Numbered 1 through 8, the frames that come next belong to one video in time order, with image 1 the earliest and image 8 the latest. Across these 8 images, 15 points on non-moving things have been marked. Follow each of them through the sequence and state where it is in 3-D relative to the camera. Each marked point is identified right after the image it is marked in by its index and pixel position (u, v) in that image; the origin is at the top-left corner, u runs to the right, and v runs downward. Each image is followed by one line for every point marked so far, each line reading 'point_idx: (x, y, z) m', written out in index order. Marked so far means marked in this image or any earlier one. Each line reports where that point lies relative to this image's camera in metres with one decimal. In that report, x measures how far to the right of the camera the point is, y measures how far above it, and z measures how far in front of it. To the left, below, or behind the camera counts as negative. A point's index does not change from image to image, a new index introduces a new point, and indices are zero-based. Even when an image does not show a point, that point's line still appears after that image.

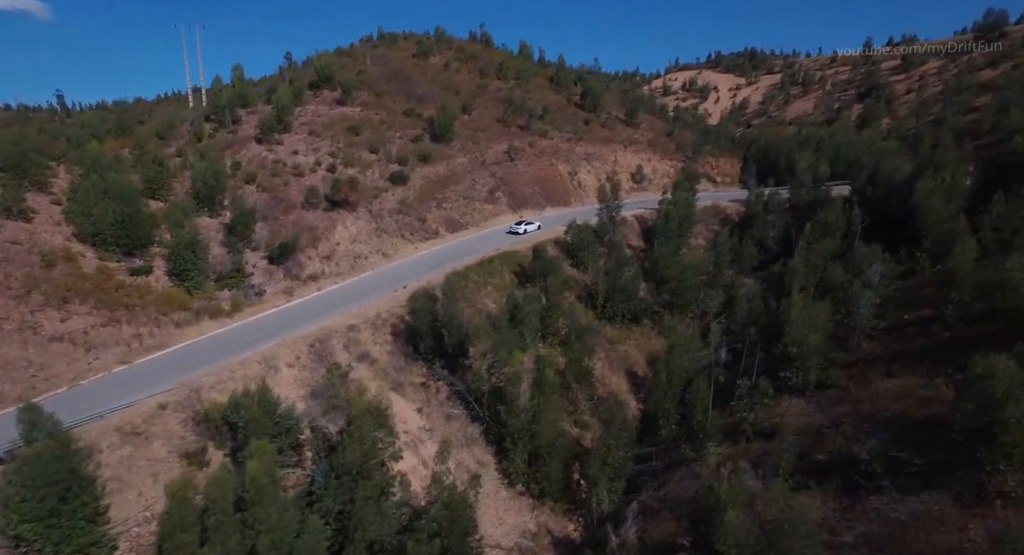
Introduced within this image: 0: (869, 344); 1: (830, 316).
0: (+10.0, -1.9, +17.0) m
1: (+8.9, -1.1, +17.1) m
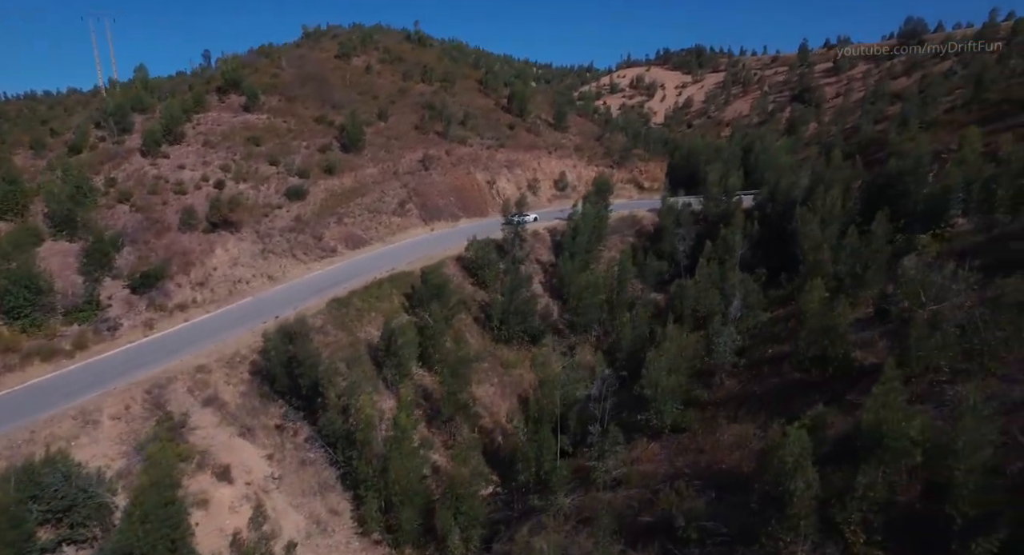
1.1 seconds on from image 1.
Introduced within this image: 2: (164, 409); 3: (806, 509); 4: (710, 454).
0: (+6.0, -2.9, +16.8) m
1: (+4.9, -2.1, +16.8) m
2: (-9.1, -3.5, +16.0) m
3: (+4.6, -3.7, +9.5) m
4: (+4.5, -4.0, +13.8) m
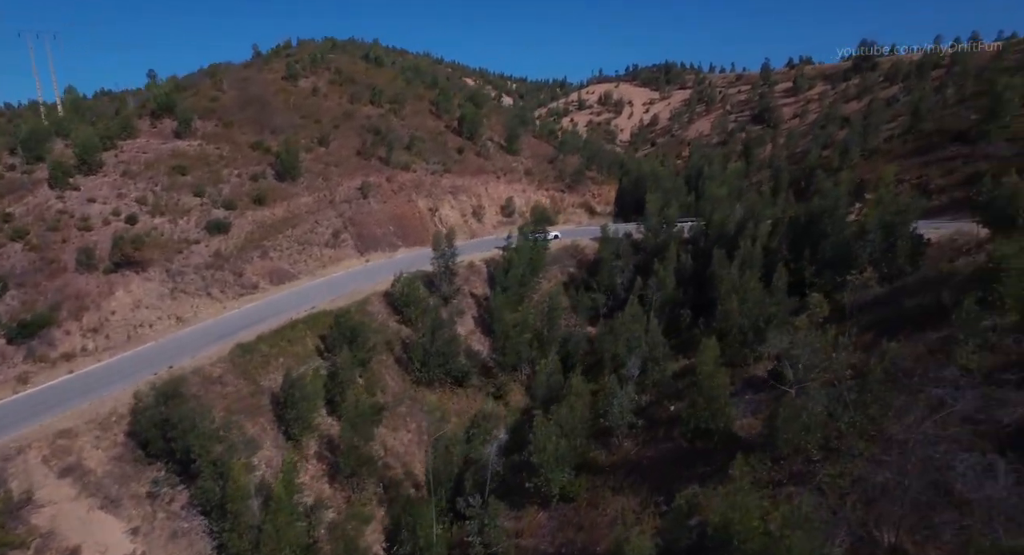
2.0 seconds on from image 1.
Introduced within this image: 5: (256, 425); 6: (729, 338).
0: (+3.0, -4.3, +16.0) m
1: (+1.9, -3.6, +16.0) m
2: (-12.0, -5.0, +14.8) m
3: (+1.9, -5.0, +8.7) m
4: (+1.6, -5.4, +13.0) m
5: (-8.2, -4.7, +19.6) m
6: (+6.2, -1.8, +17.4) m
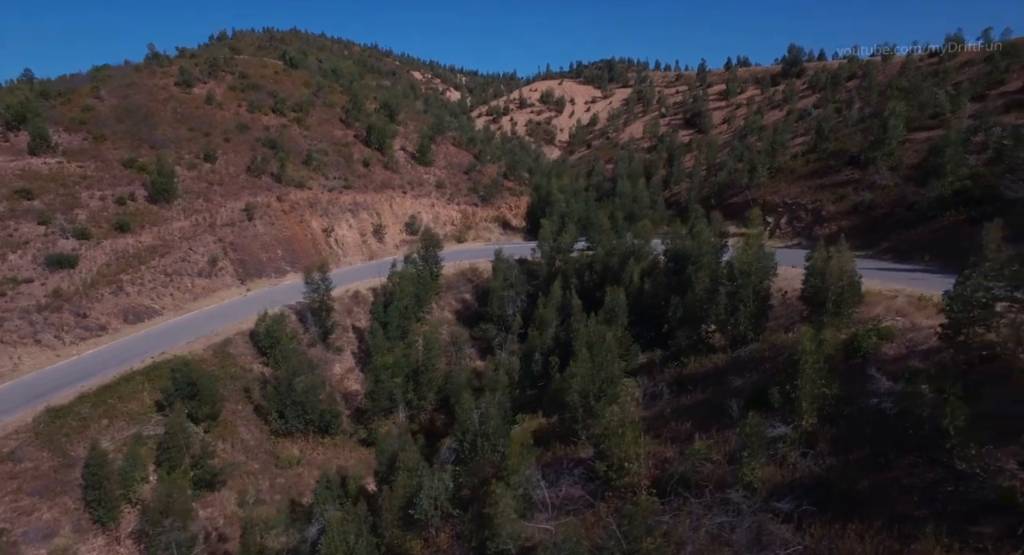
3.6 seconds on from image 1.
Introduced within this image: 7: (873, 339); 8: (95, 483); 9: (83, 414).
0: (-1.6, -6.1, +14.5) m
1: (-2.7, -5.3, +14.4) m
2: (-16.6, -6.9, +12.3) m
3: (-2.3, -6.9, +7.2) m
4: (-2.8, -7.2, +11.4) m
5: (-13.1, -6.6, +17.4) m
6: (+1.4, -3.5, +16.0) m
7: (+7.1, -1.2, +12.0) m
8: (-12.0, -5.9, +17.7) m
9: (-14.1, -4.5, +20.1) m
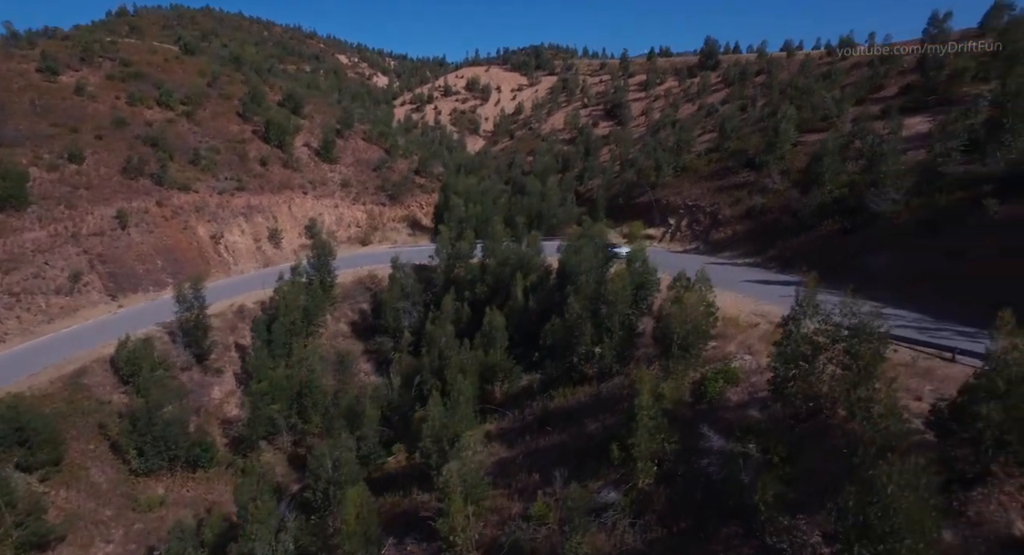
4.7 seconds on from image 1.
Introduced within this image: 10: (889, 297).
0: (-4.9, -7.0, +13.3) m
1: (-6.0, -6.3, +13.0) m
2: (-19.6, -8.2, +9.7) m
3: (-4.9, -8.0, +5.9) m
4: (-5.8, -8.3, +10.1) m
5: (-16.6, -7.7, +15.0) m
6: (-2.1, -4.3, +15.0) m
7: (+3.9, -2.0, +11.5) m
8: (-15.5, -7.0, +15.4) m
9: (-17.9, -5.6, +17.5) m
10: (+10.6, -0.6, +17.2) m
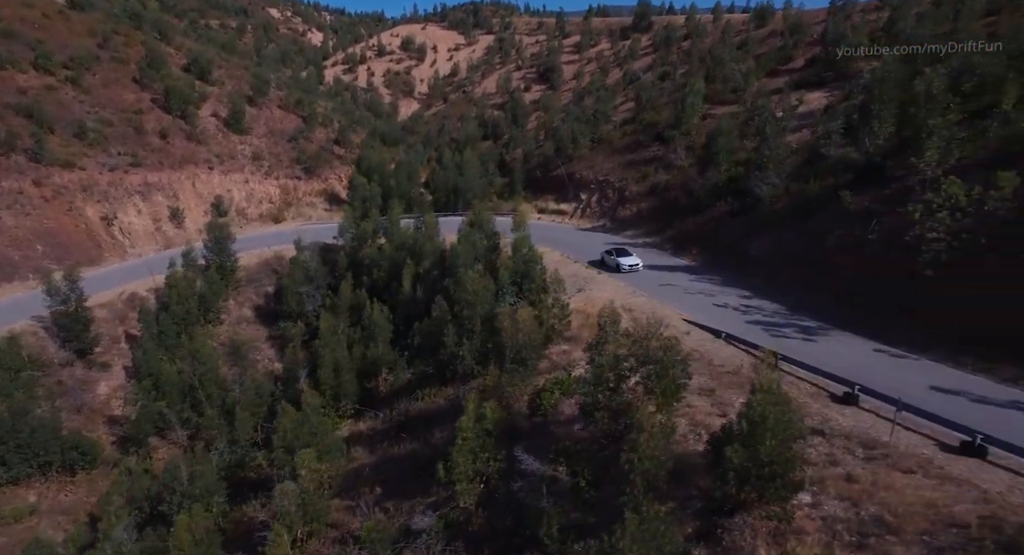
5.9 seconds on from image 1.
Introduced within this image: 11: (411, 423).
0: (-8.0, -7.3, +12.9) m
1: (-9.1, -6.6, +12.5) m
2: (-22.3, -9.0, +8.3) m
3: (-7.4, -8.7, +5.6) m
4: (-8.6, -8.7, +9.7) m
5: (-19.8, -8.1, +13.8) m
6: (-5.4, -4.4, +14.6) m
7: (+0.8, -2.2, +11.4) m
8: (-18.8, -7.3, +14.2) m
9: (-21.4, -5.9, +16.0) m
10: (+7.1, -0.2, +17.6) m
11: (-2.4, -3.4, +14.5) m
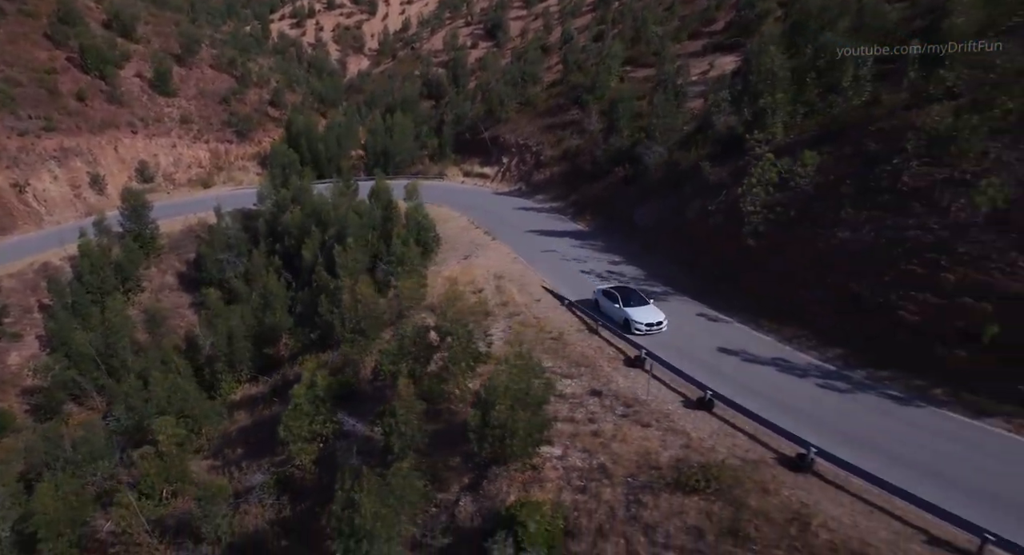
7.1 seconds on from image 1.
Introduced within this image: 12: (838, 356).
0: (-11.2, -6.8, +13.7) m
1: (-12.3, -6.1, +13.2) m
2: (-25.2, -9.1, +8.6) m
3: (-10.2, -8.7, +6.6) m
4: (-11.6, -8.5, +10.7) m
5: (-22.9, -7.7, +14.1) m
6: (-8.7, -3.7, +15.3) m
7: (-2.3, -1.7, +12.3) m
8: (-22.0, -6.9, +14.5) m
9: (-24.6, -5.4, +16.2) m
10: (+3.6, +0.8, +18.5) m
11: (-5.6, -2.8, +15.3) m
12: (+5.5, -1.3, +10.3) m
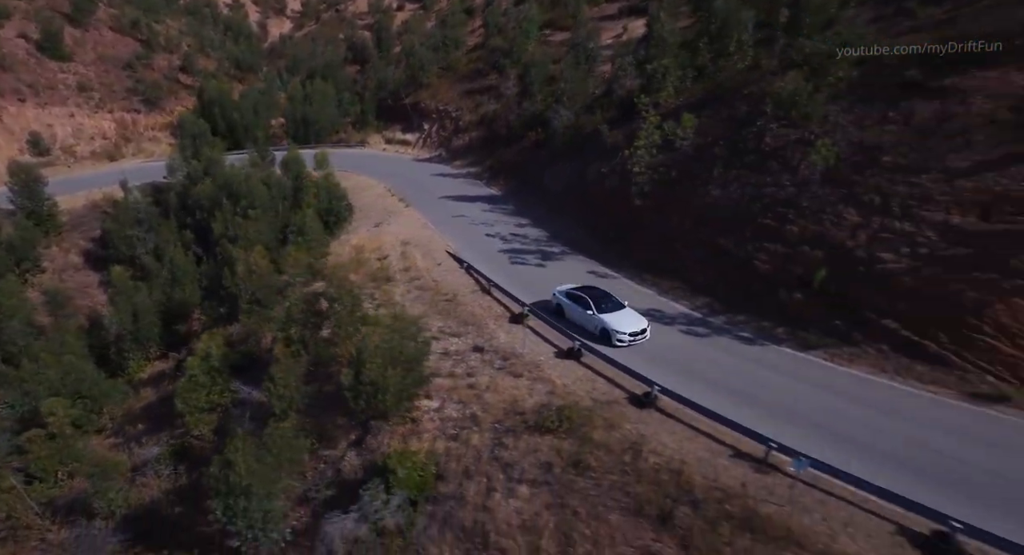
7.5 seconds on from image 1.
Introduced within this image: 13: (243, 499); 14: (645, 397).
0: (-13.2, -6.4, +13.4) m
1: (-14.2, -5.8, +12.8) m
2: (-26.6, -9.5, +7.3) m
3: (-11.5, -8.7, +6.6) m
4: (-13.3, -8.3, +10.5) m
5: (-24.9, -7.7, +12.9) m
6: (-11.0, -3.2, +15.1) m
7: (-4.4, -1.1, +12.5) m
8: (-24.0, -6.9, +13.3) m
9: (-26.9, -5.4, +14.6) m
10: (+0.9, +2.0, +19.1) m
11: (-7.9, -2.1, +15.3) m
12: (+3.5, -0.5, +11.2) m
13: (-3.2, -2.7, +7.4) m
14: (+1.7, -1.6, +8.0) m
